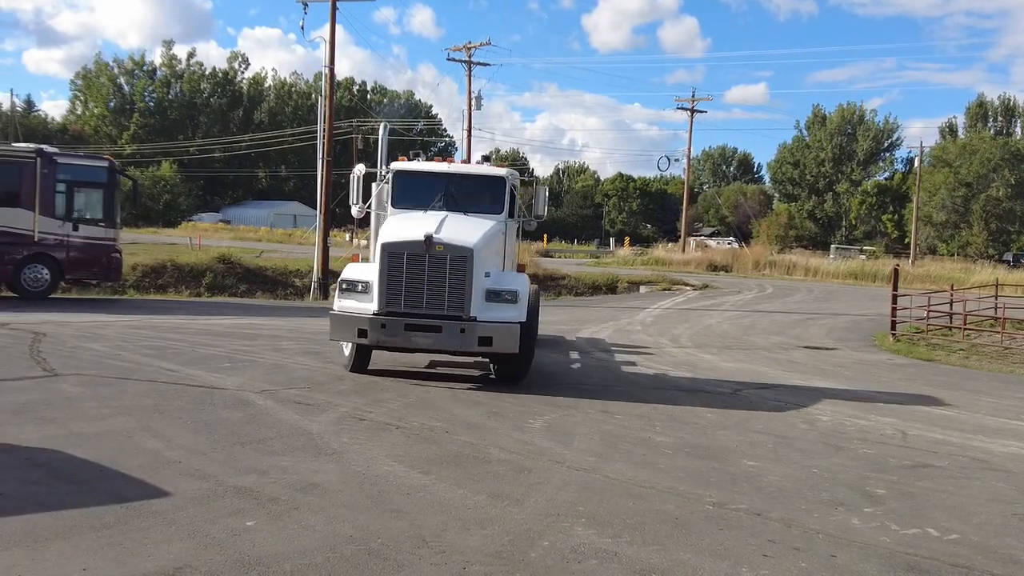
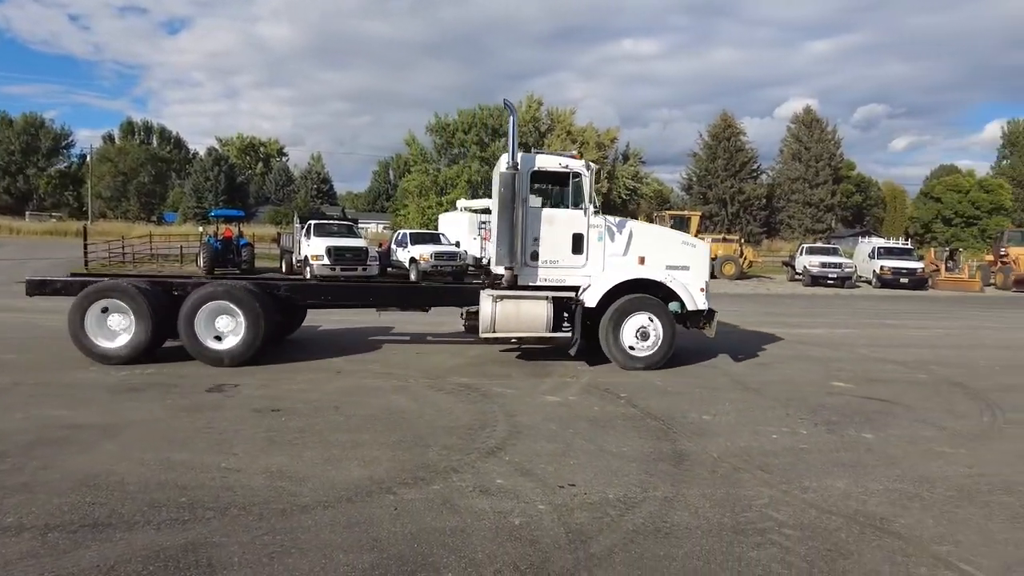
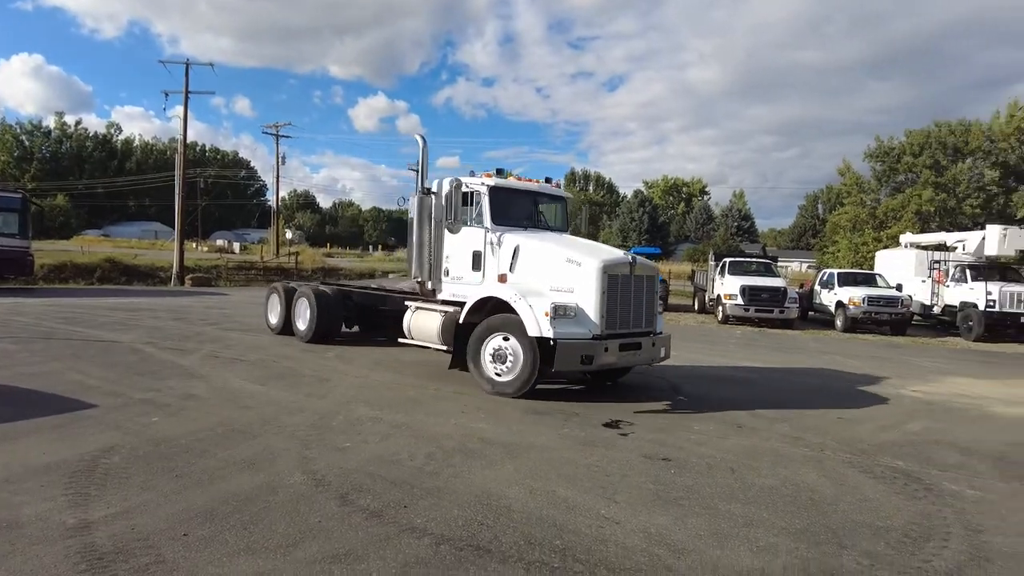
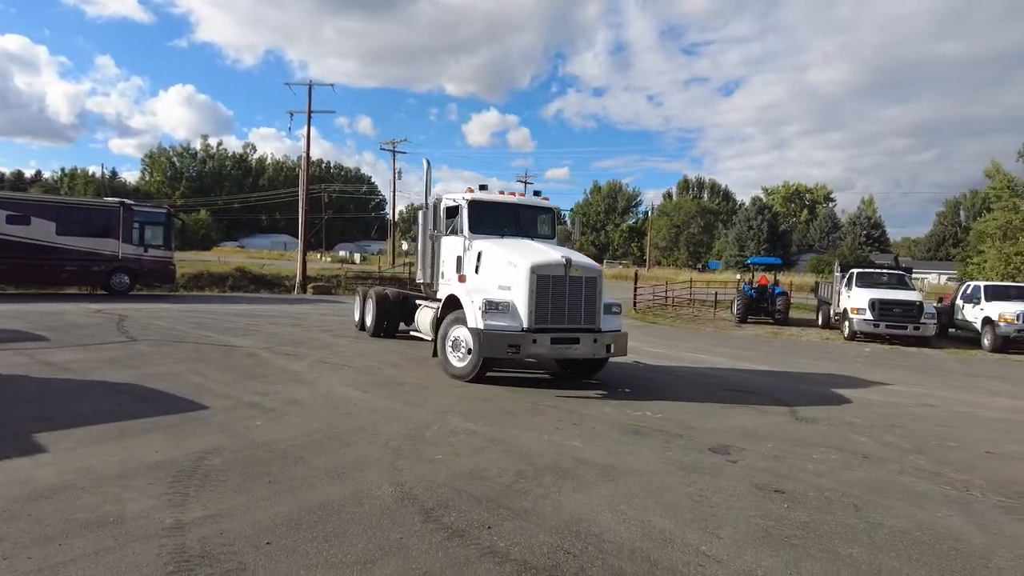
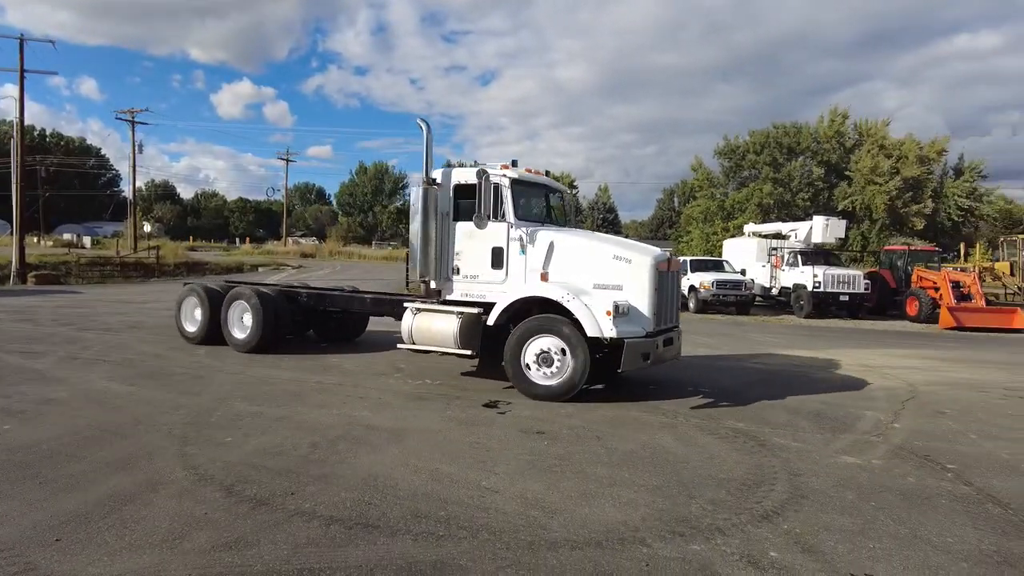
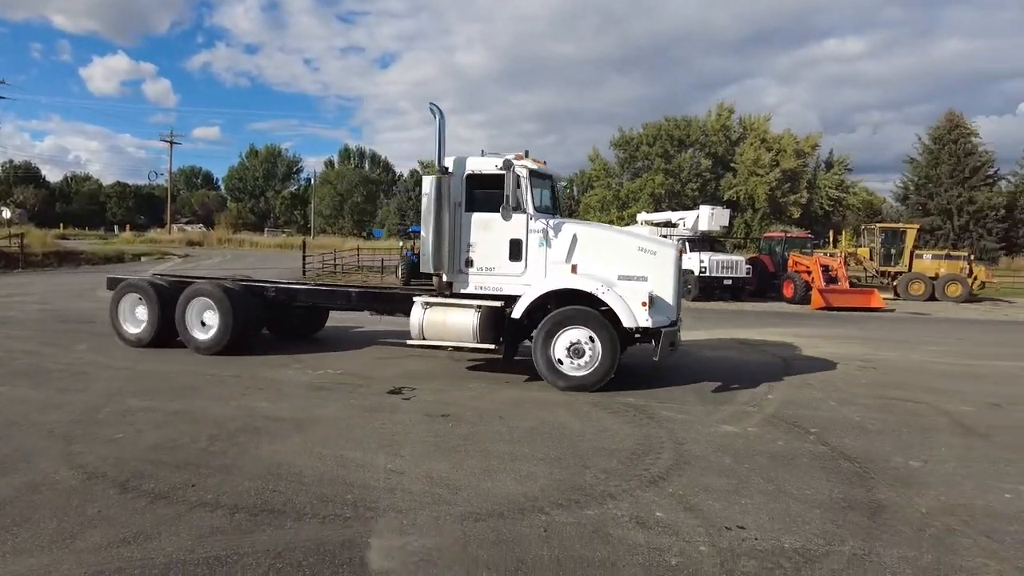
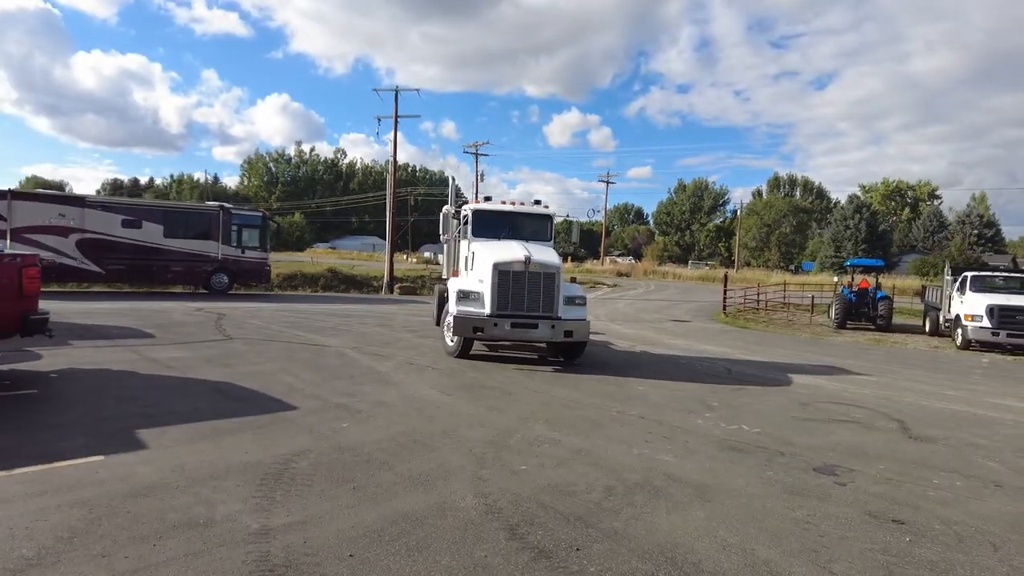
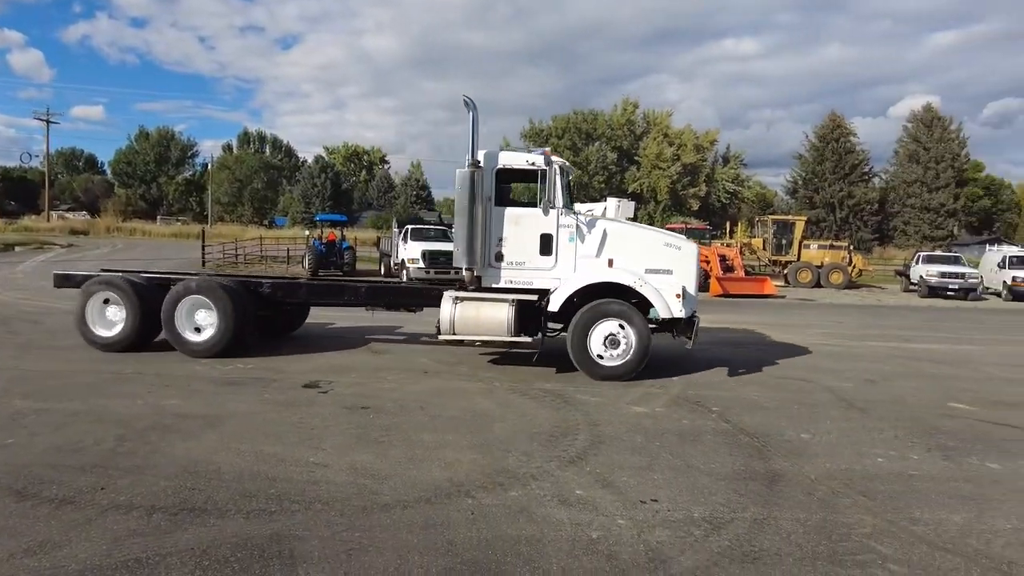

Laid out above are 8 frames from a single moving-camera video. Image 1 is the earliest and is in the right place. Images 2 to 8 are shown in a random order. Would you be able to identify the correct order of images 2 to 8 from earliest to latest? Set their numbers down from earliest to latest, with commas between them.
7, 4, 3, 5, 6, 8, 2
